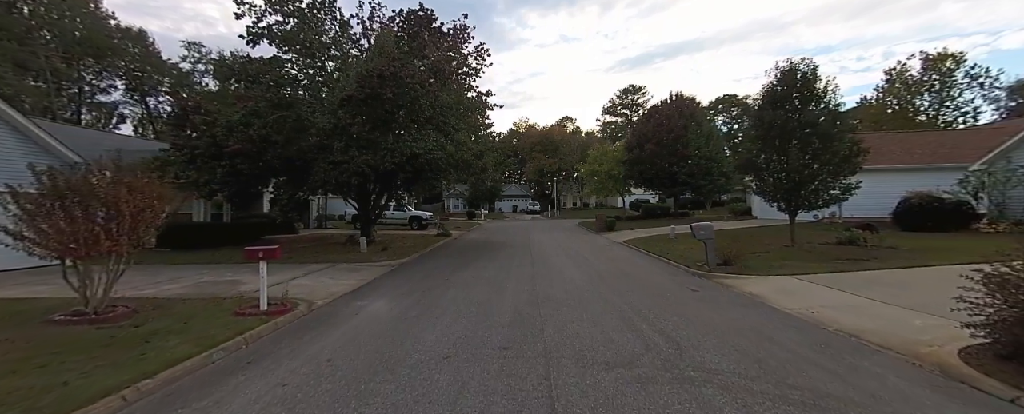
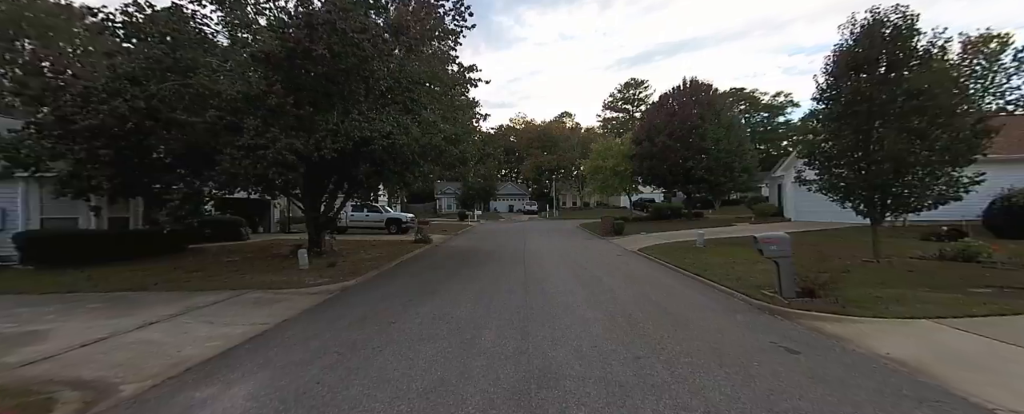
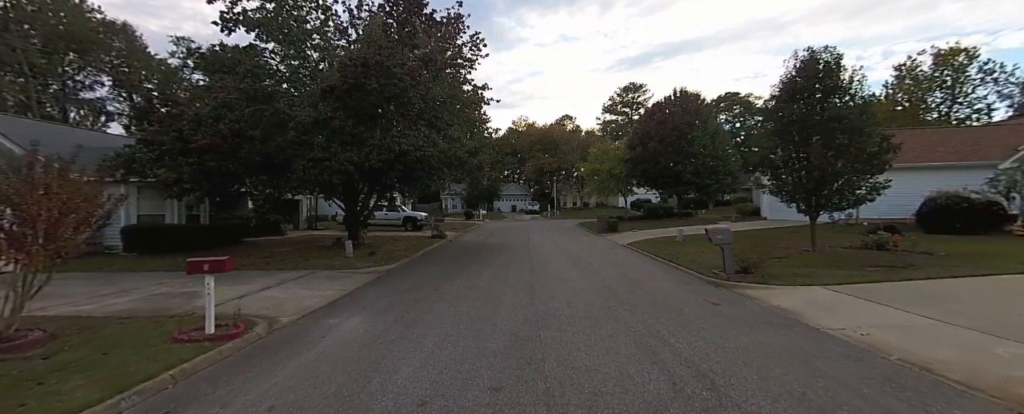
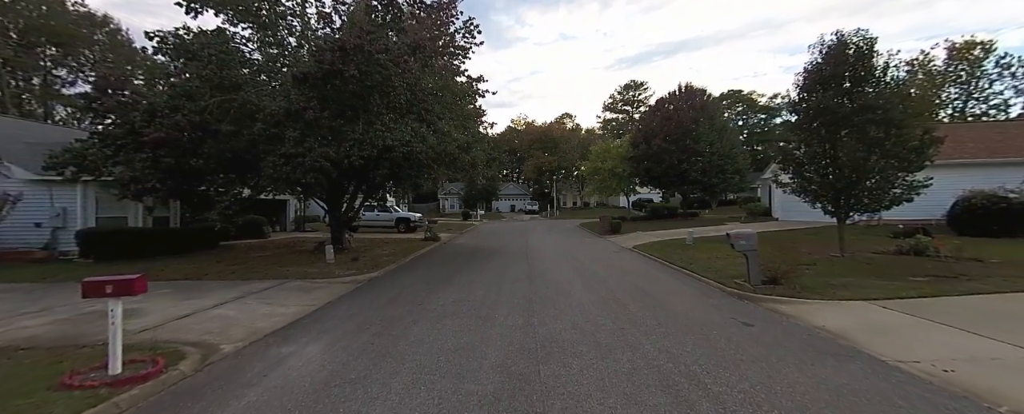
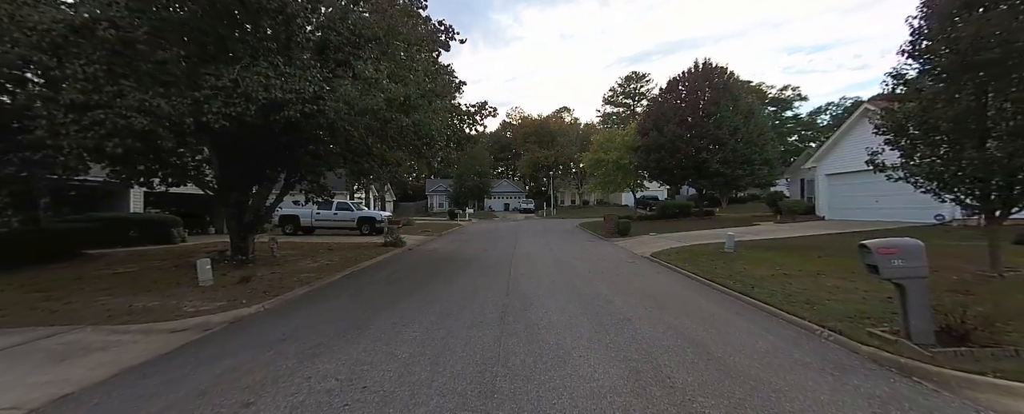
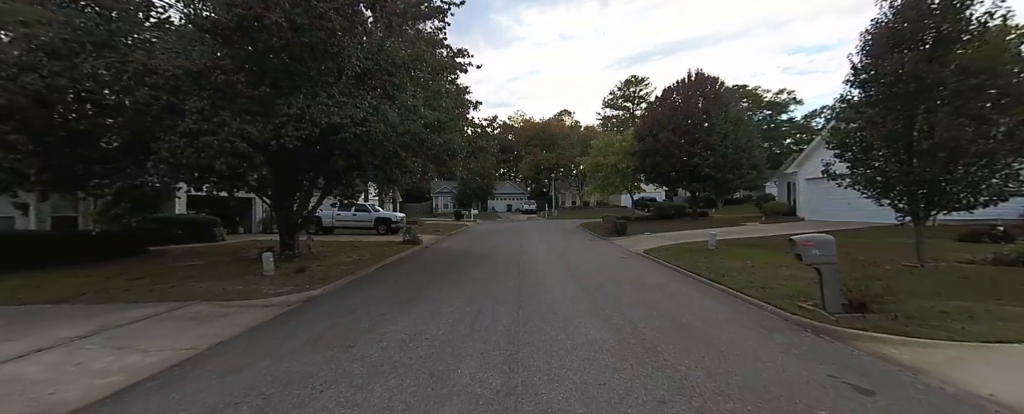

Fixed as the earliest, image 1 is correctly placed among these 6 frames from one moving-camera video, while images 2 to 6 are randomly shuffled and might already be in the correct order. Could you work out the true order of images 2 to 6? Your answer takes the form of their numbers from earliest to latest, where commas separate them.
3, 4, 2, 6, 5
